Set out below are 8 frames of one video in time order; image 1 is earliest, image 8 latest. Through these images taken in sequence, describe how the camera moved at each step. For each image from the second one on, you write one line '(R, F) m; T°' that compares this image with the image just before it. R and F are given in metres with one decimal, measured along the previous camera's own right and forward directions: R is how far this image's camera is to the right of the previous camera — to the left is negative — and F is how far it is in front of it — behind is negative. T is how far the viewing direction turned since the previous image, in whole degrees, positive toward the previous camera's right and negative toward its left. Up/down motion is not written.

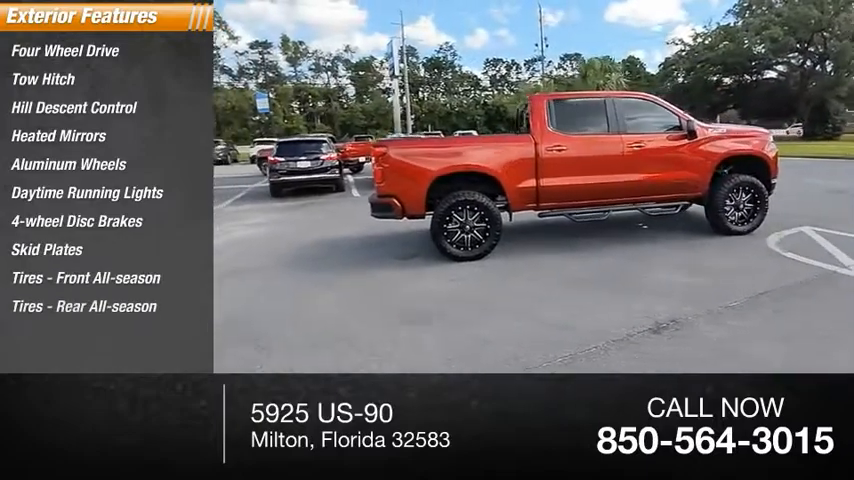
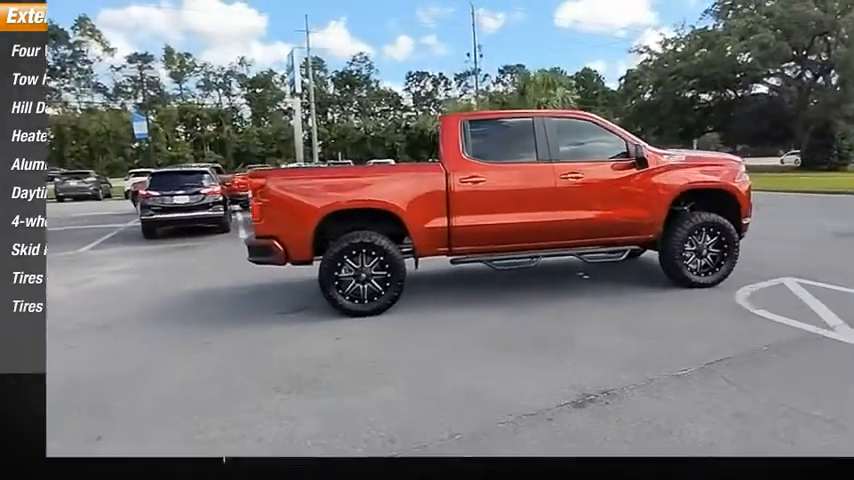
(0.0, +1.4) m; +8°
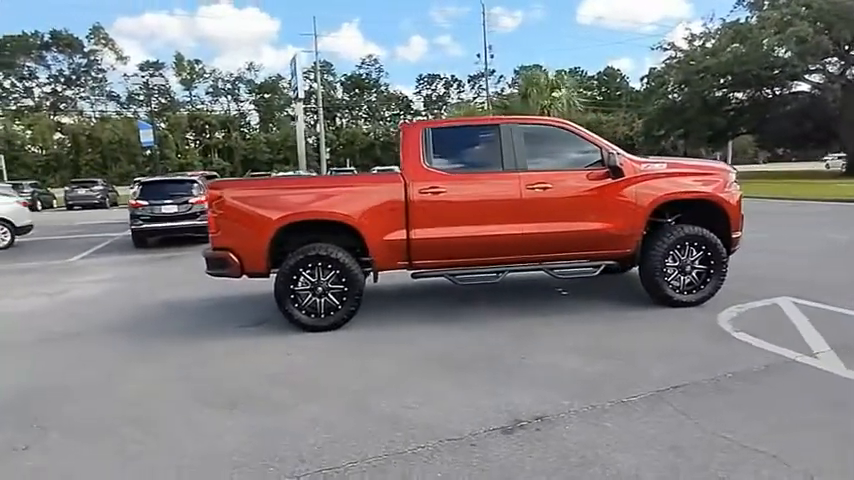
(+0.6, +0.3) m; -2°
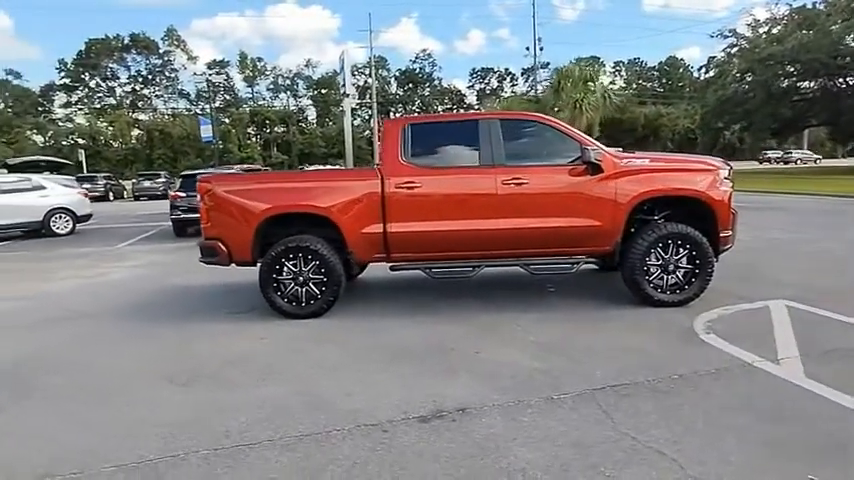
(+1.0, -0.1) m; -7°
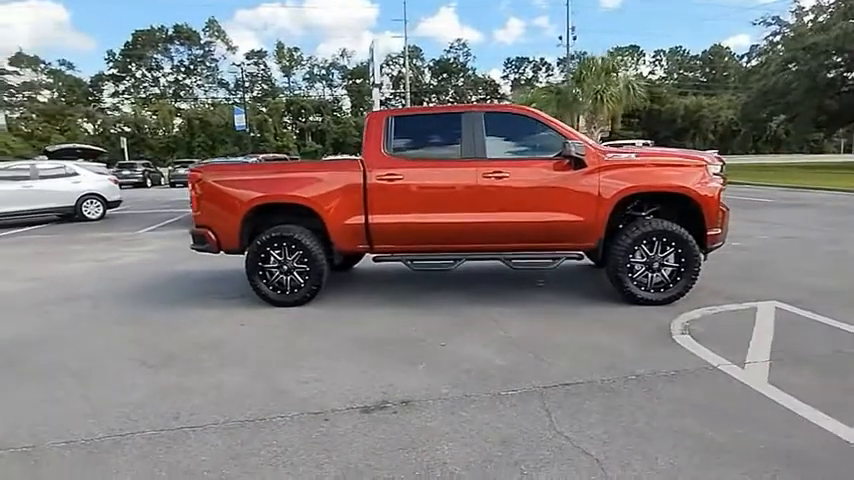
(+0.6, 0.0) m; -4°
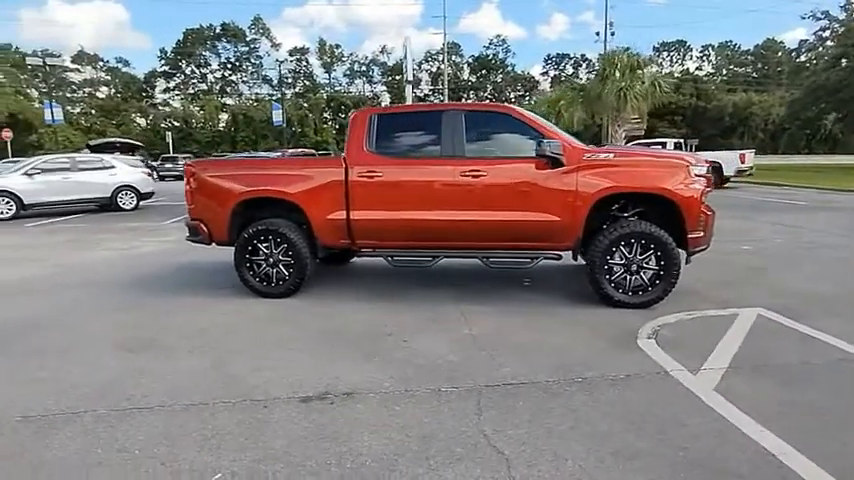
(+0.7, 0.0) m; -5°
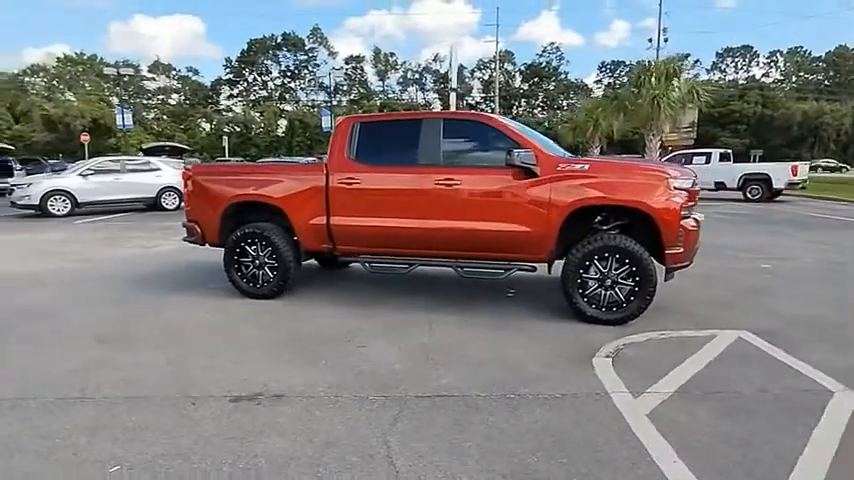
(+0.9, +0.1) m; -6°
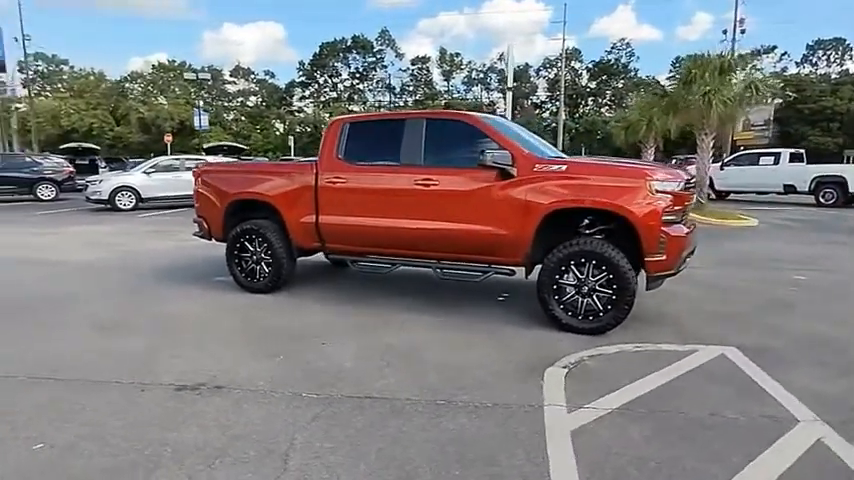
(+1.0, +0.1) m; -8°
